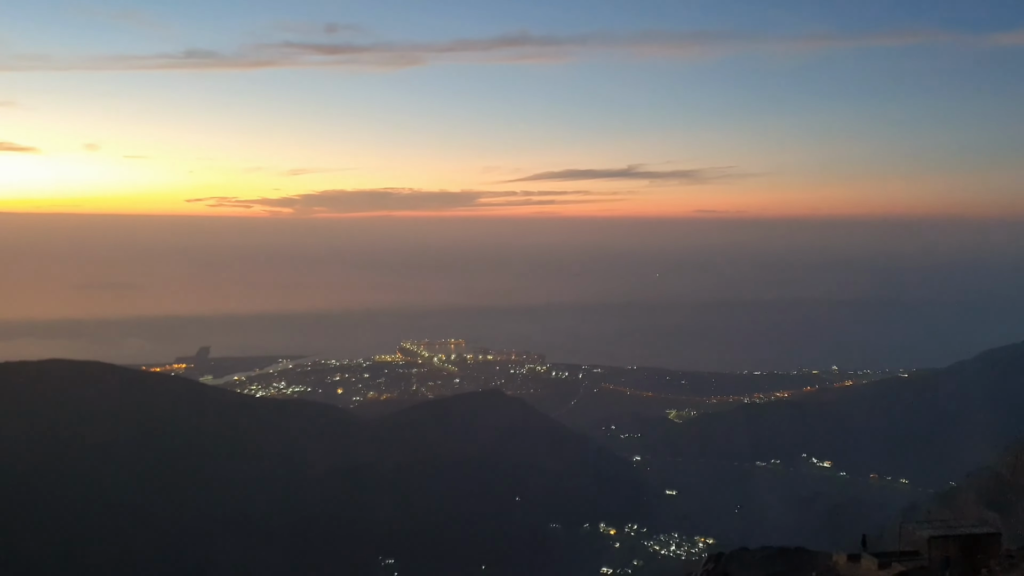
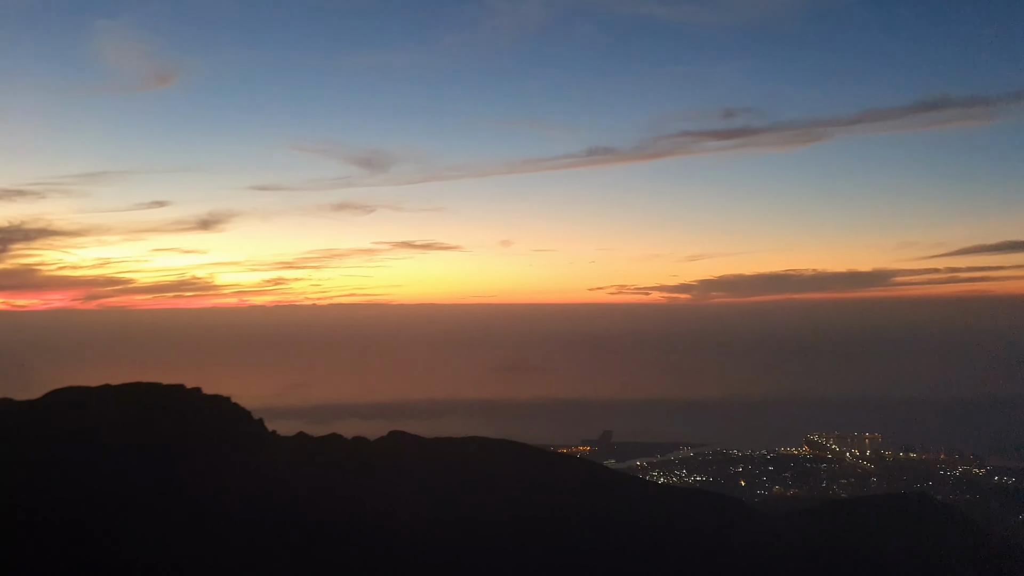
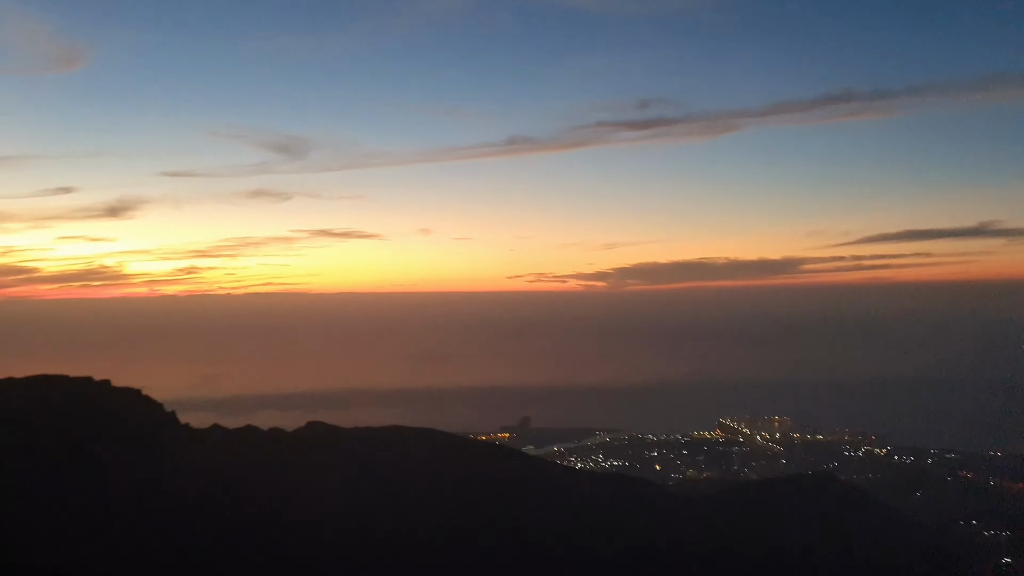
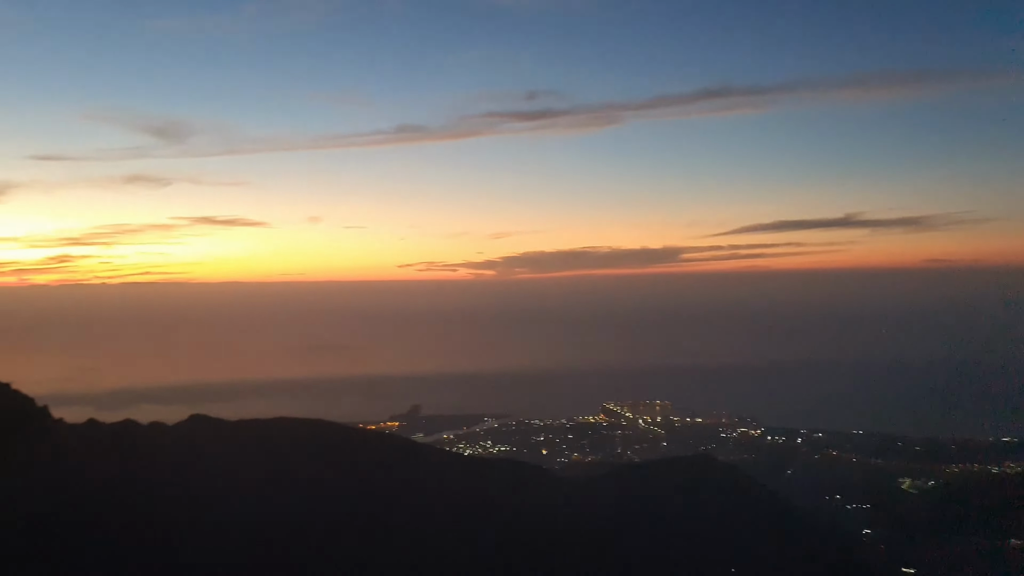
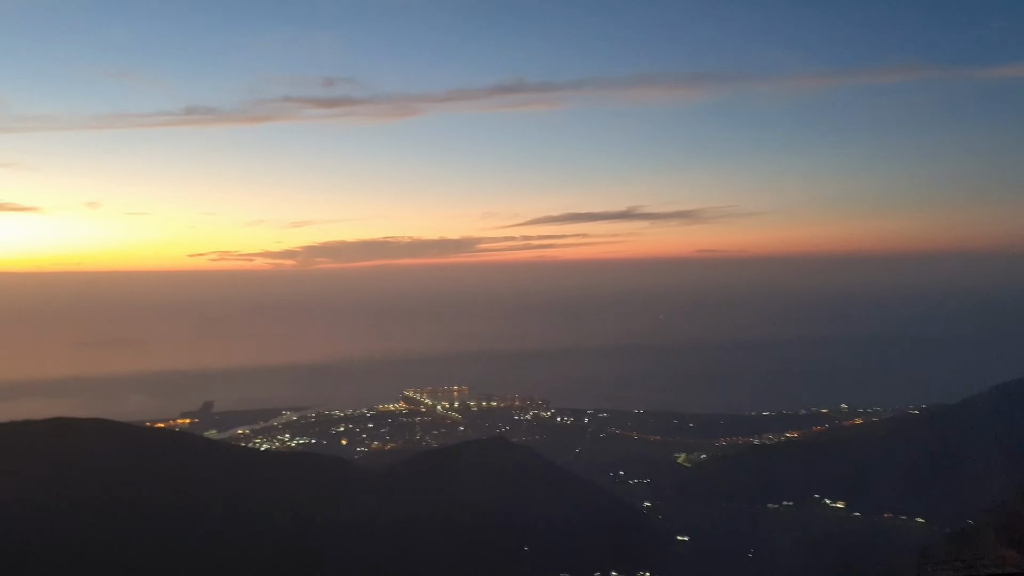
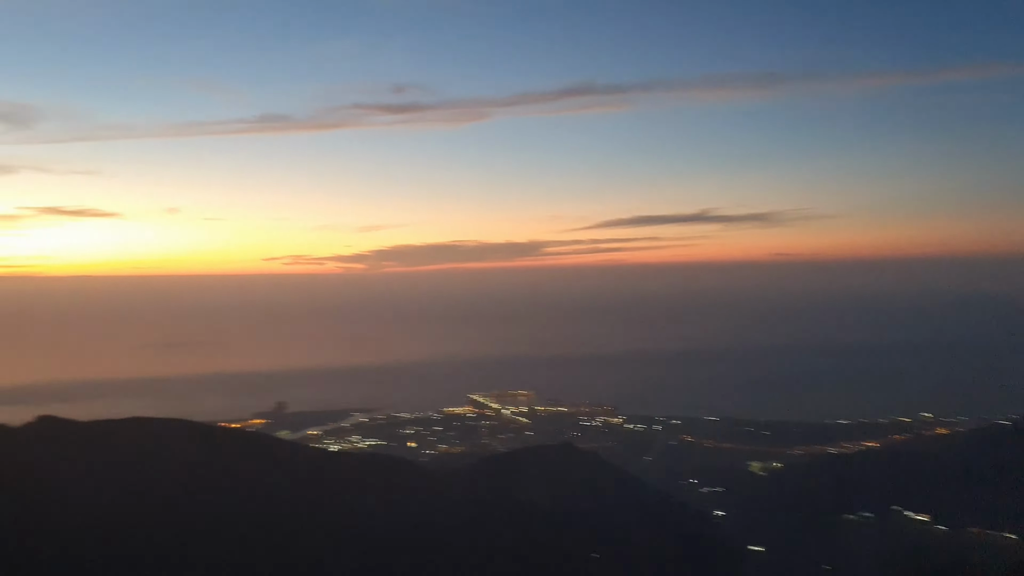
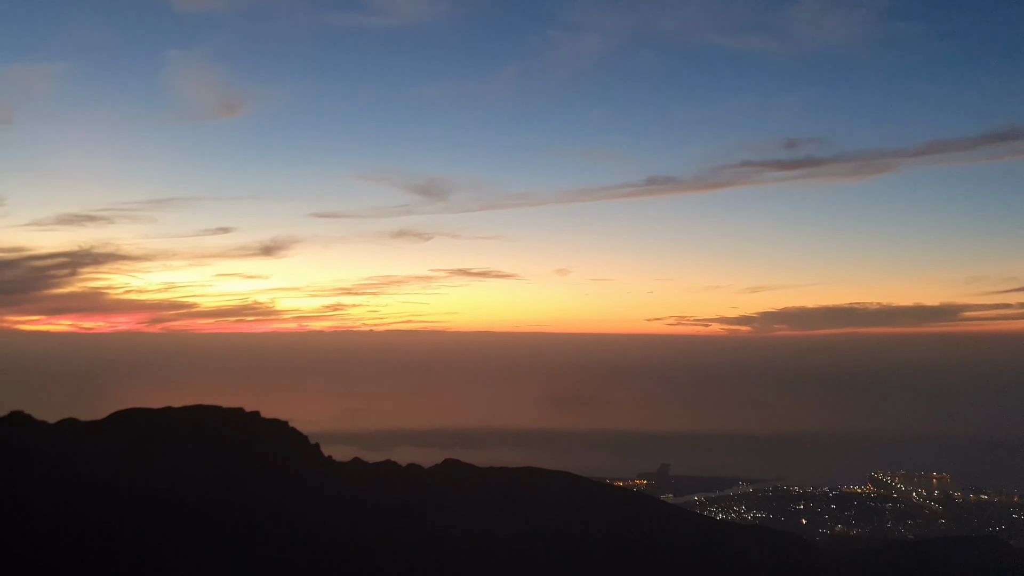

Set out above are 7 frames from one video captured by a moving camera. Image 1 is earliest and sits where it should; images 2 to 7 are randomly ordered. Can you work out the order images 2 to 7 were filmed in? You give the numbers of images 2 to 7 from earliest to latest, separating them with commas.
5, 6, 4, 3, 2, 7
